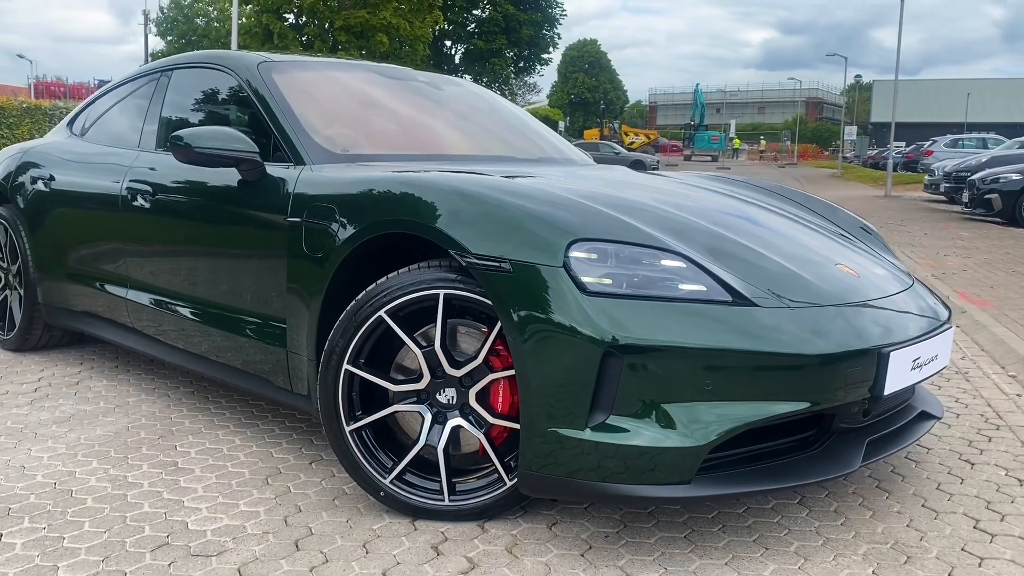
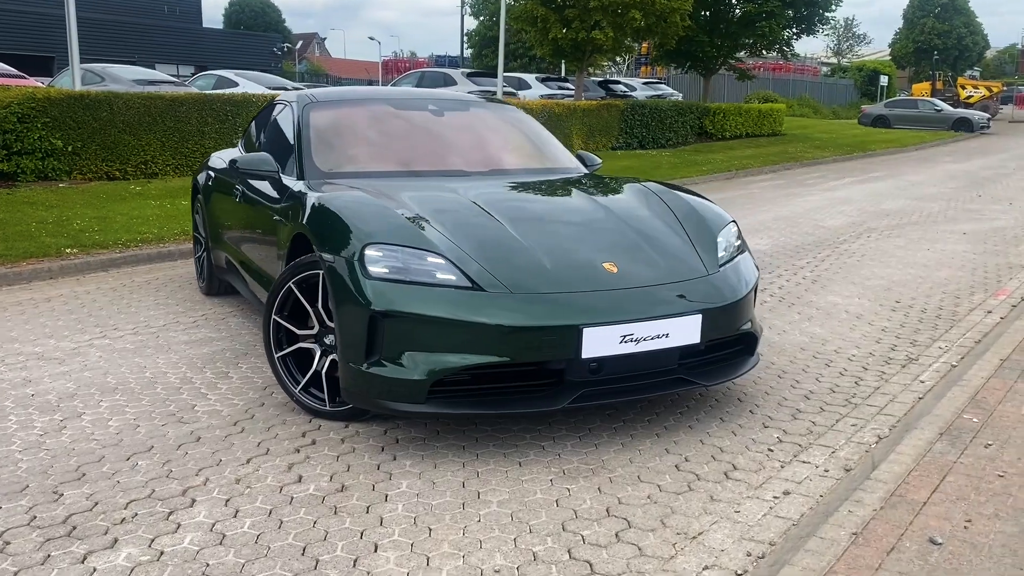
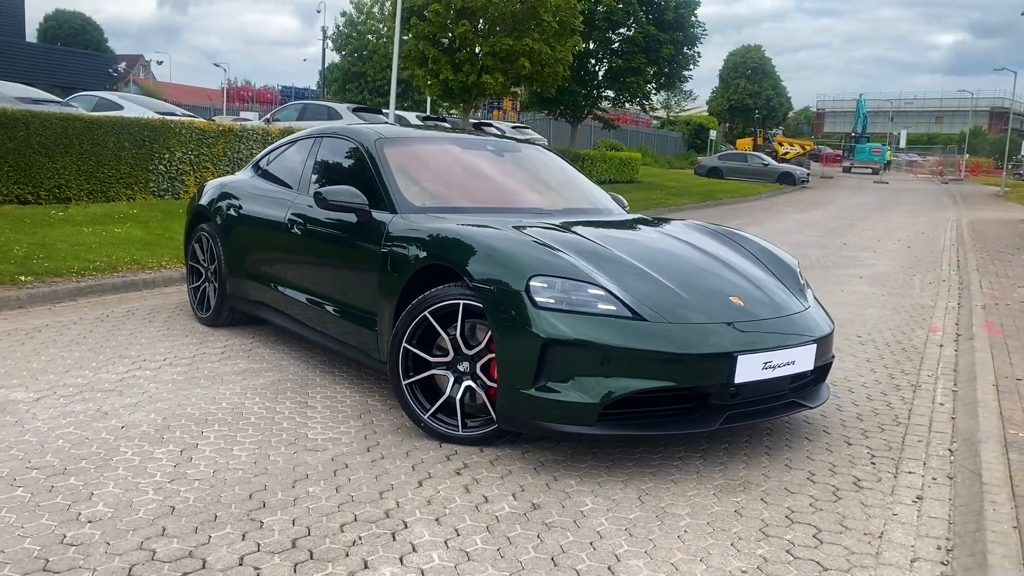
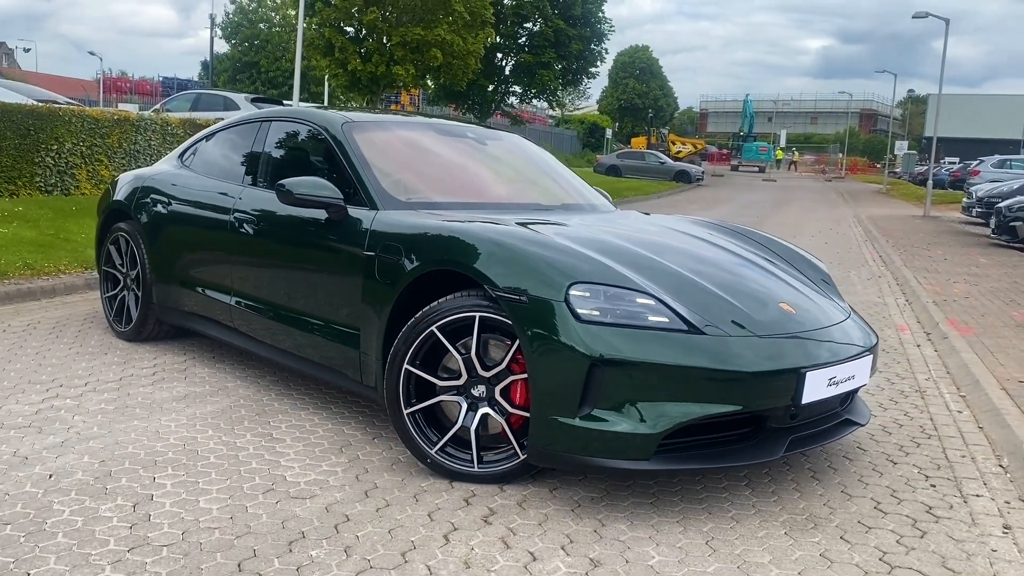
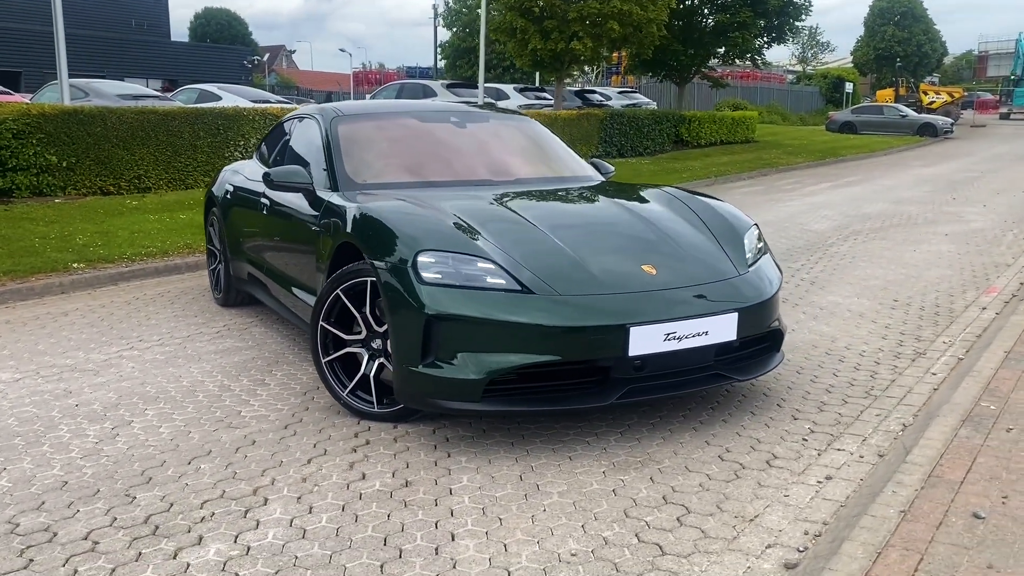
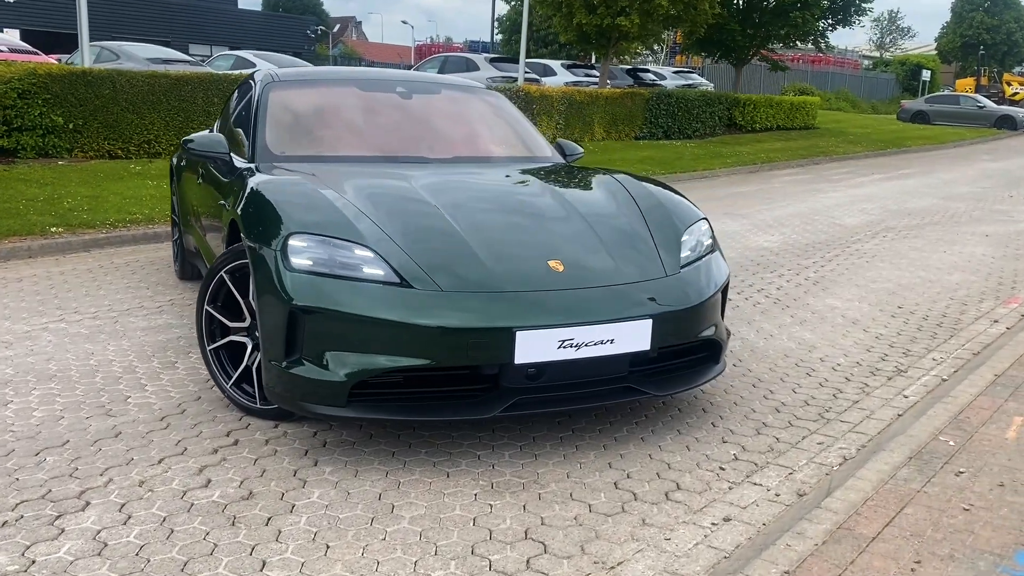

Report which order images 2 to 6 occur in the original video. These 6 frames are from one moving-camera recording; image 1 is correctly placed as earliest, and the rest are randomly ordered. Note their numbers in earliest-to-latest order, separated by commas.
4, 3, 5, 2, 6
